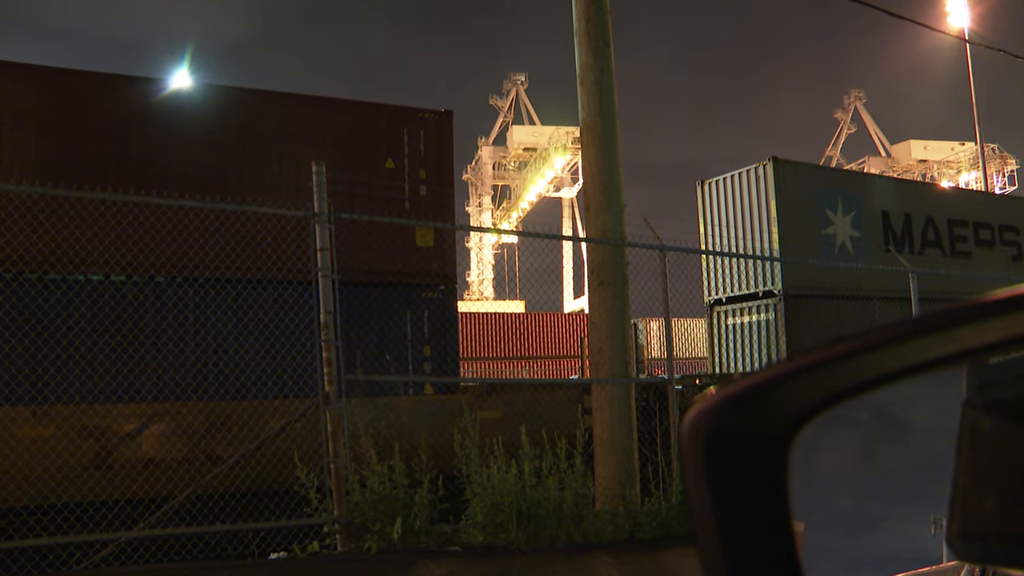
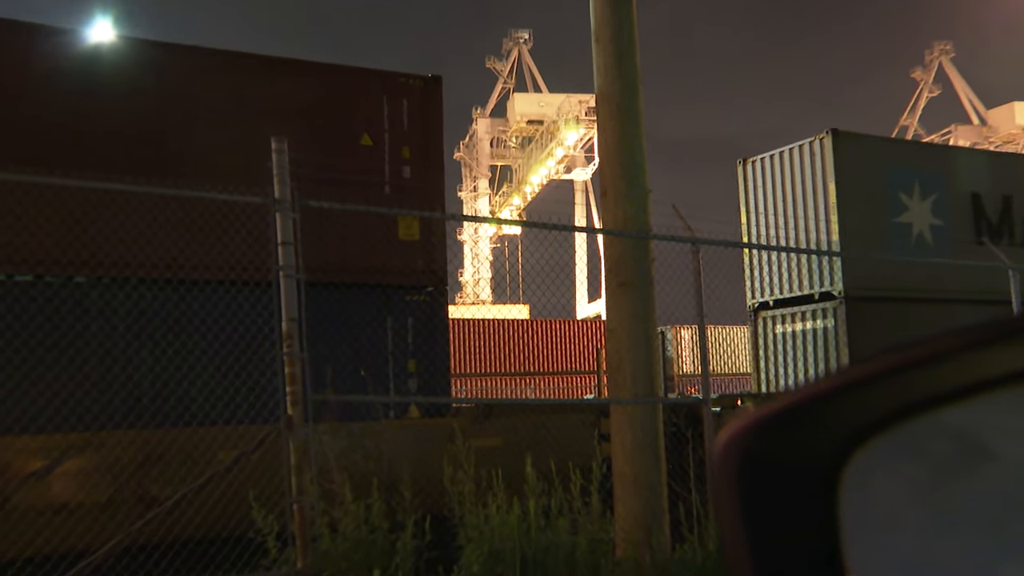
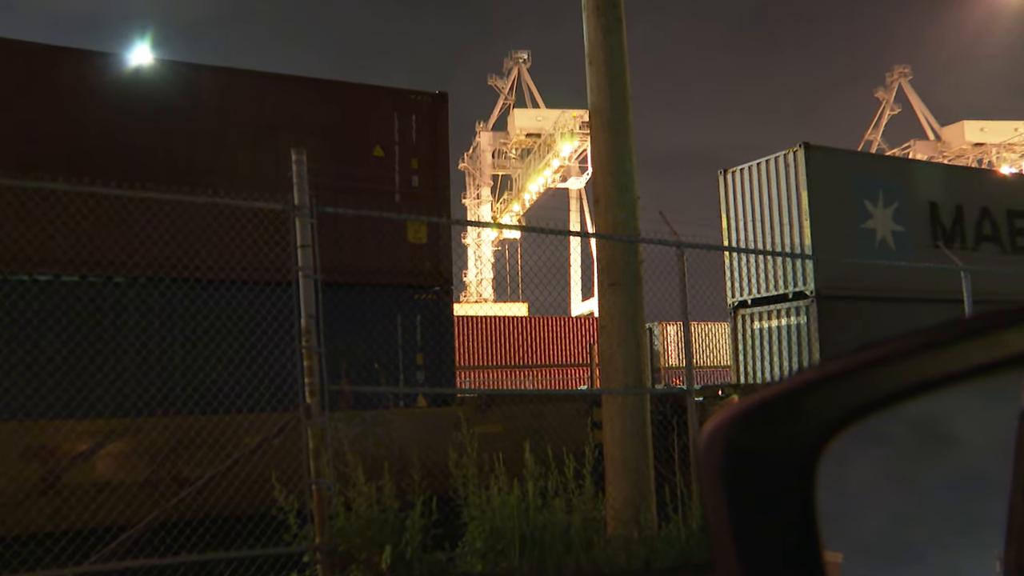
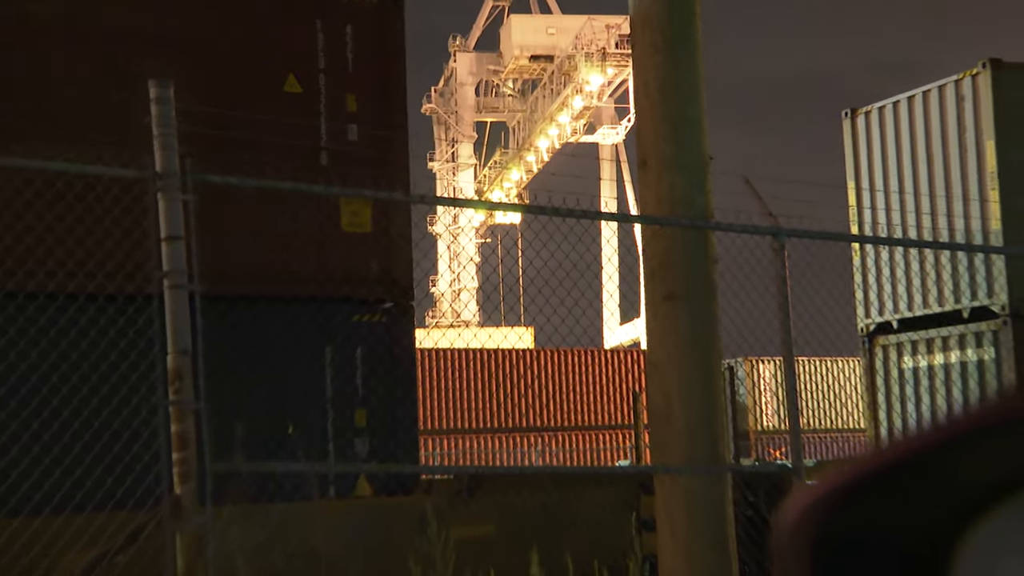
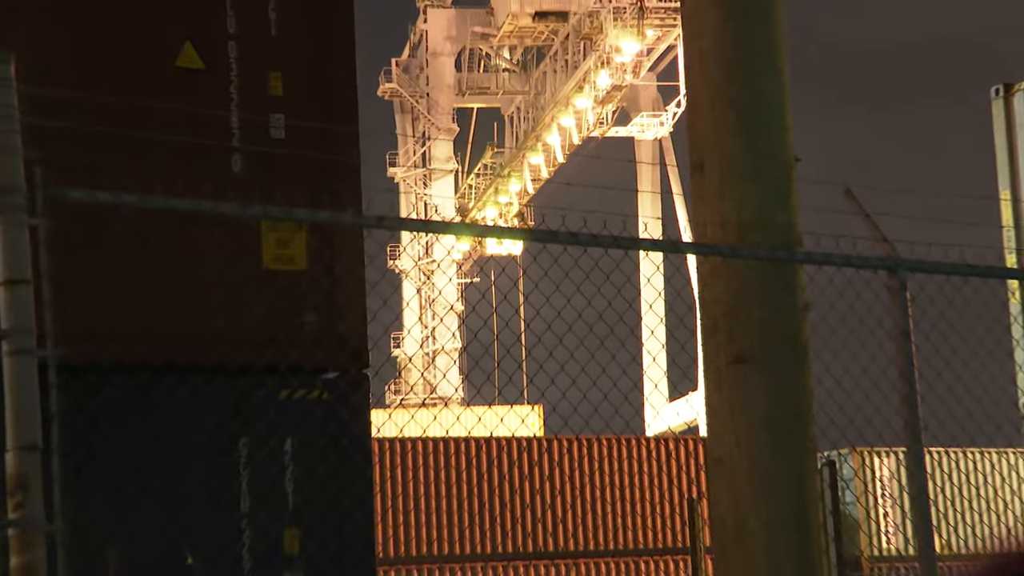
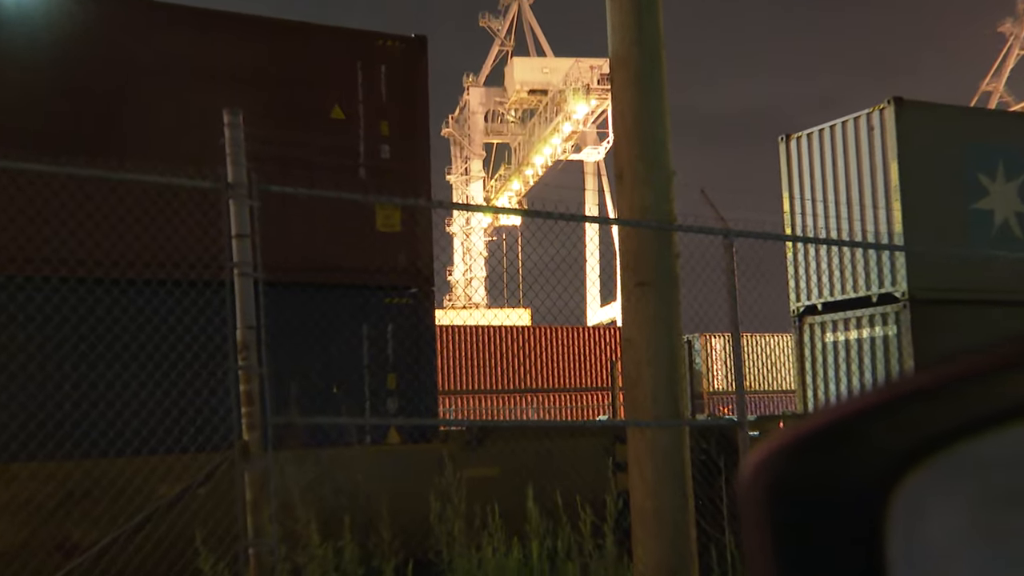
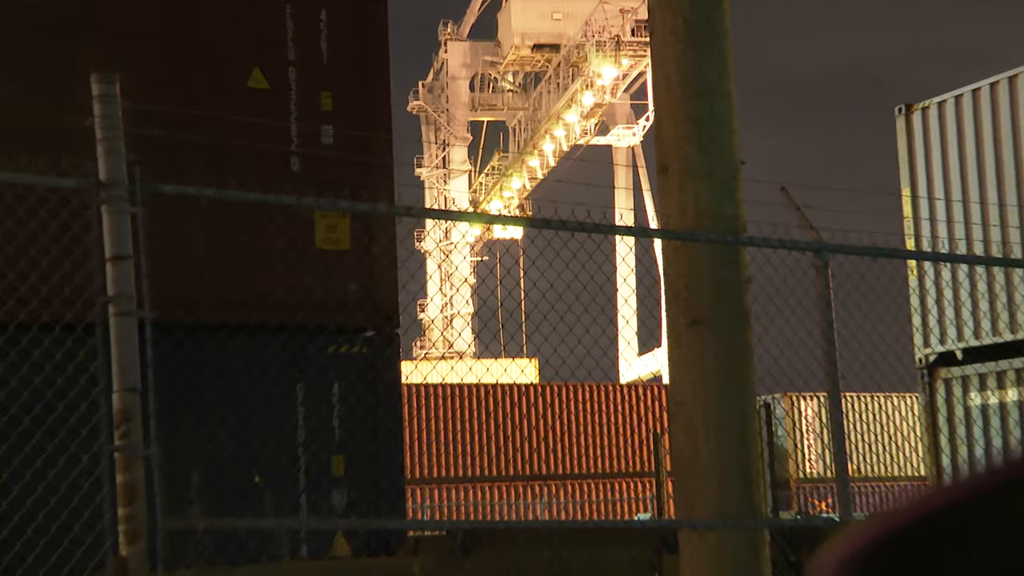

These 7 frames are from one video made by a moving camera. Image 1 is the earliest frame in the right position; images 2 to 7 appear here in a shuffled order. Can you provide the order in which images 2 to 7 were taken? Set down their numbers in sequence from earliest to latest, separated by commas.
3, 2, 6, 4, 7, 5
